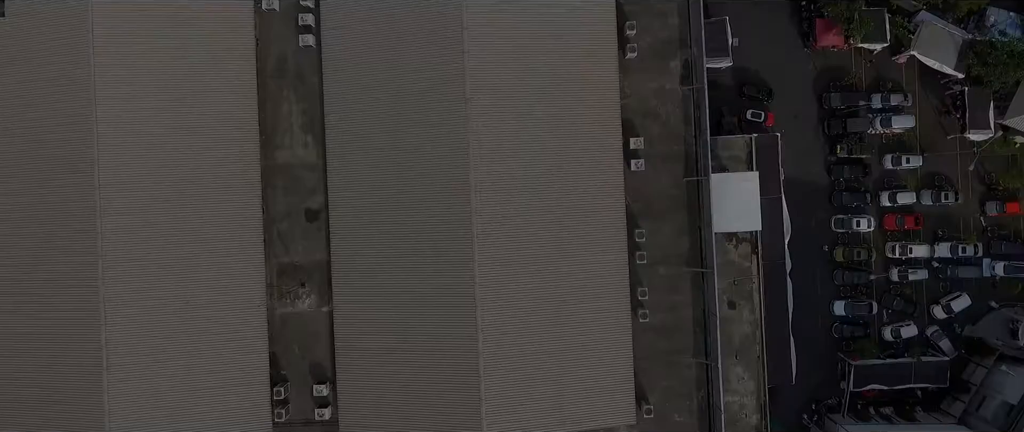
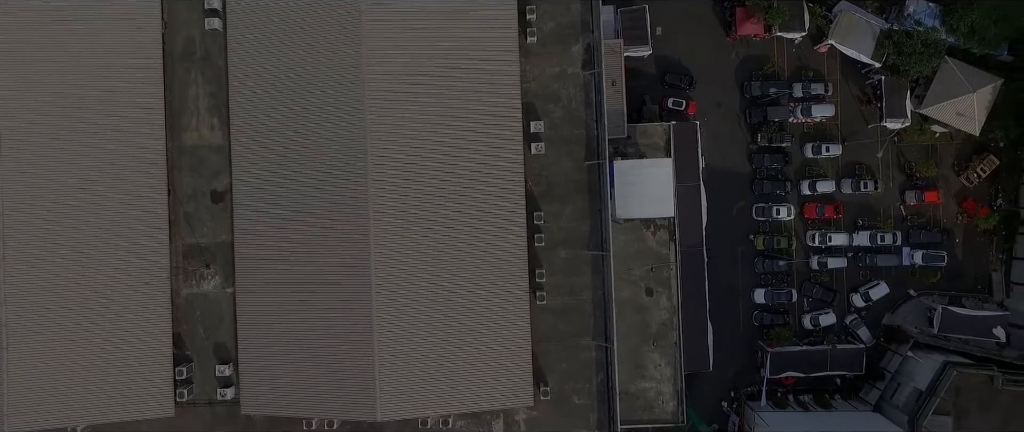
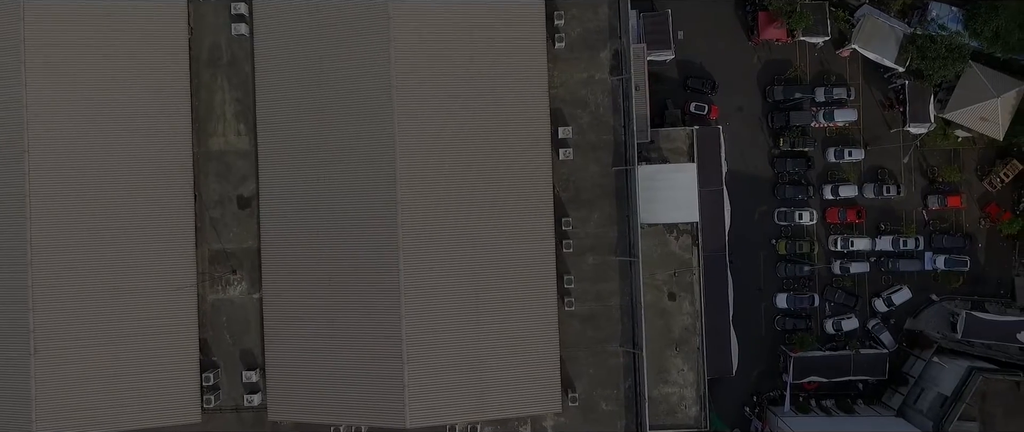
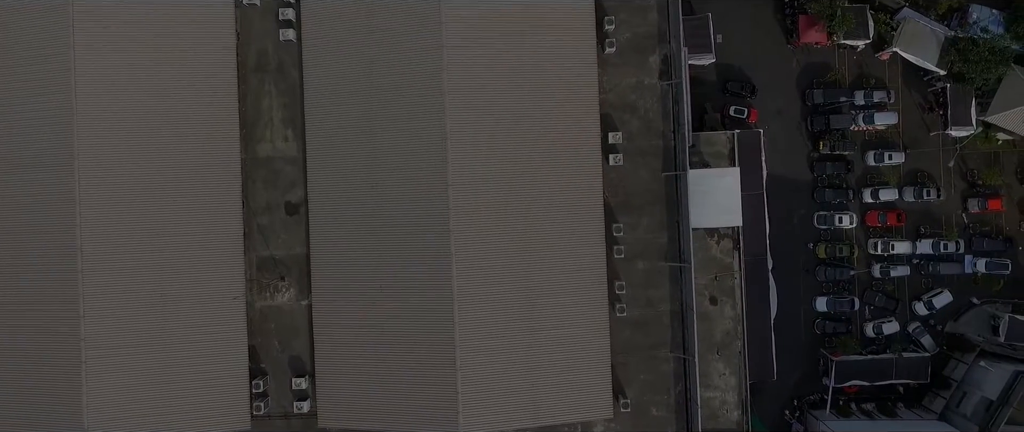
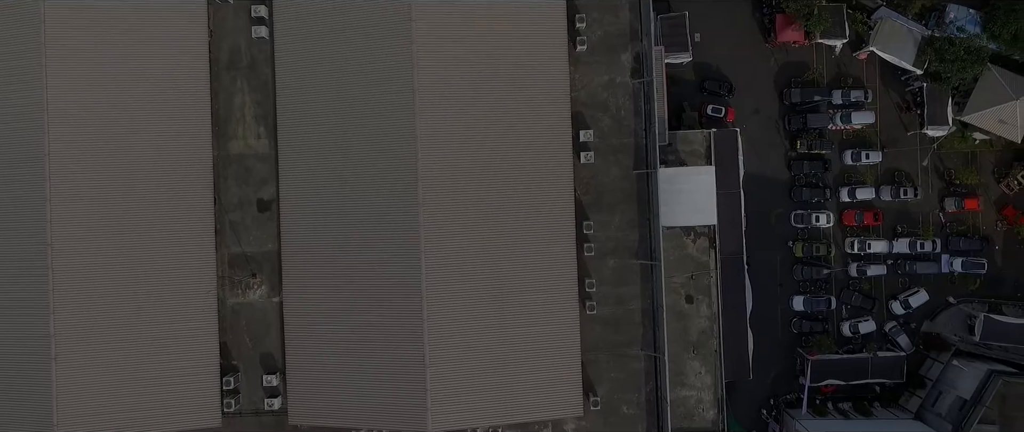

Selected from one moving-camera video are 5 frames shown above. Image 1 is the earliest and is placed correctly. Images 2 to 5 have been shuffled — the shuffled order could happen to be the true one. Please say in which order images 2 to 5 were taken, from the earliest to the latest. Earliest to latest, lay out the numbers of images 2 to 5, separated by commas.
4, 5, 3, 2
